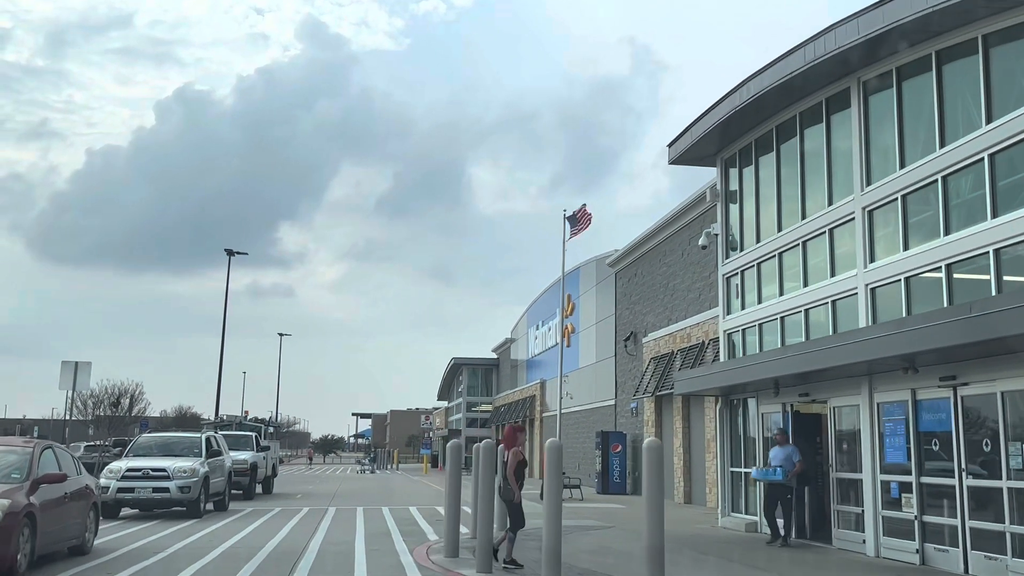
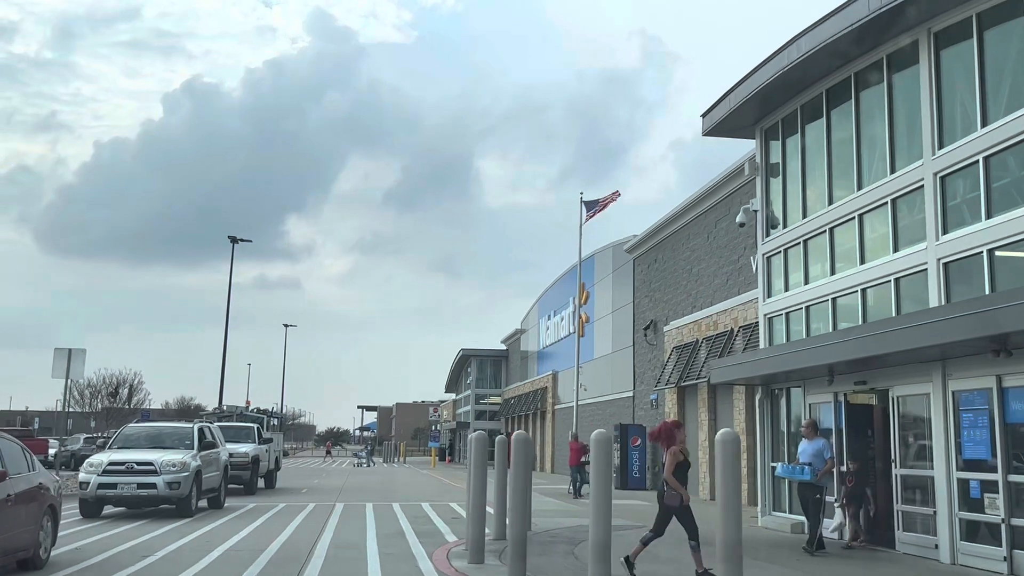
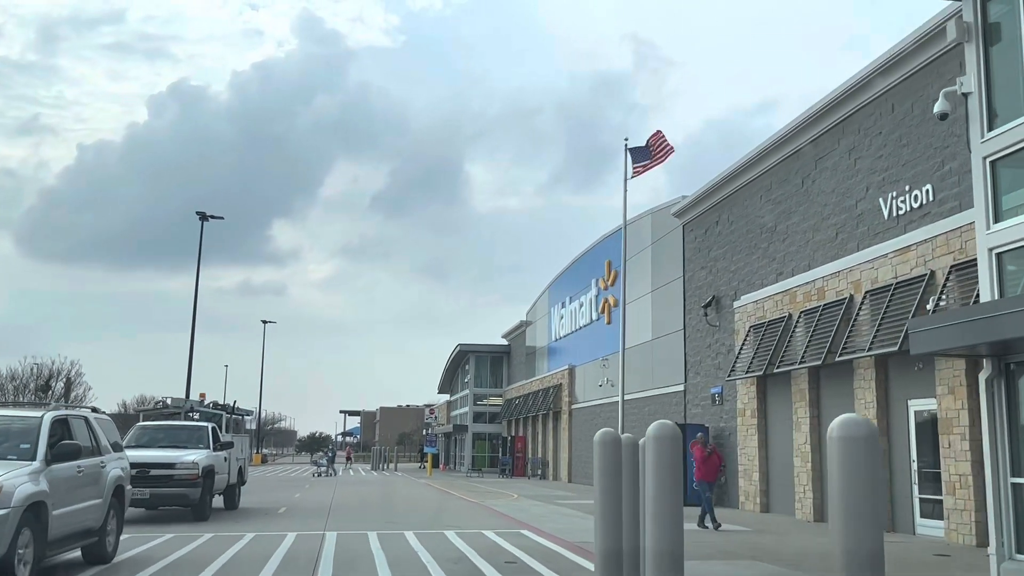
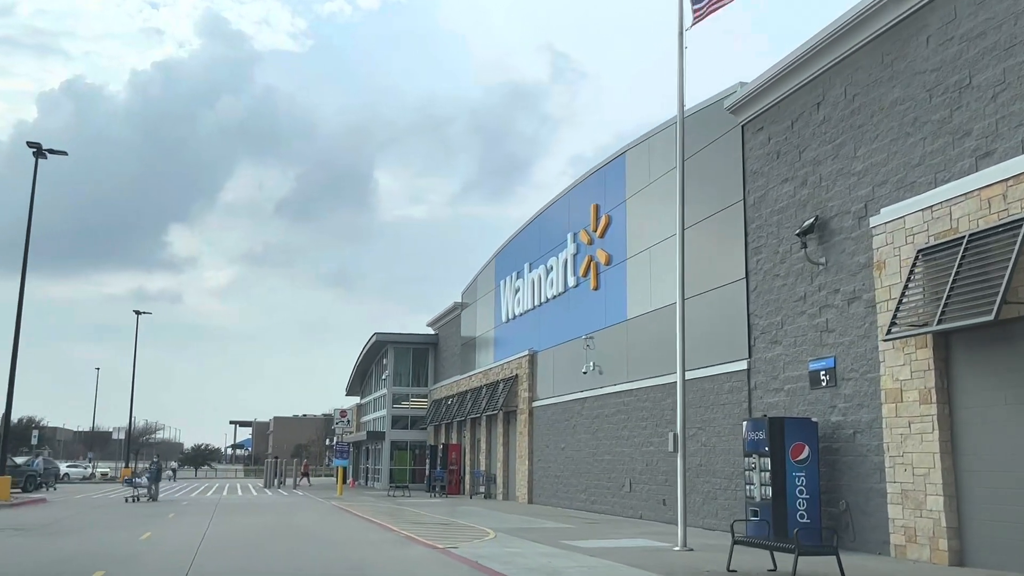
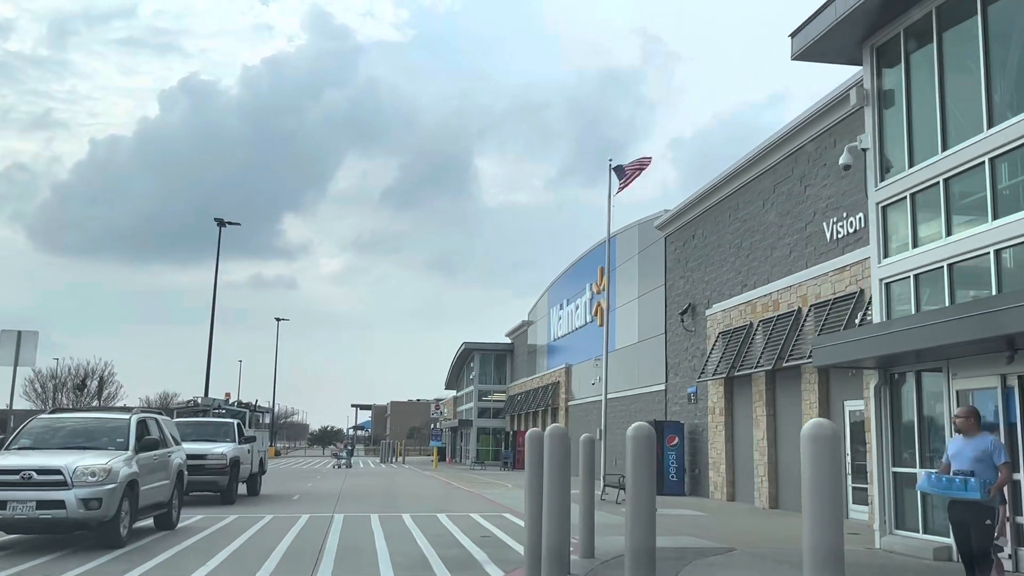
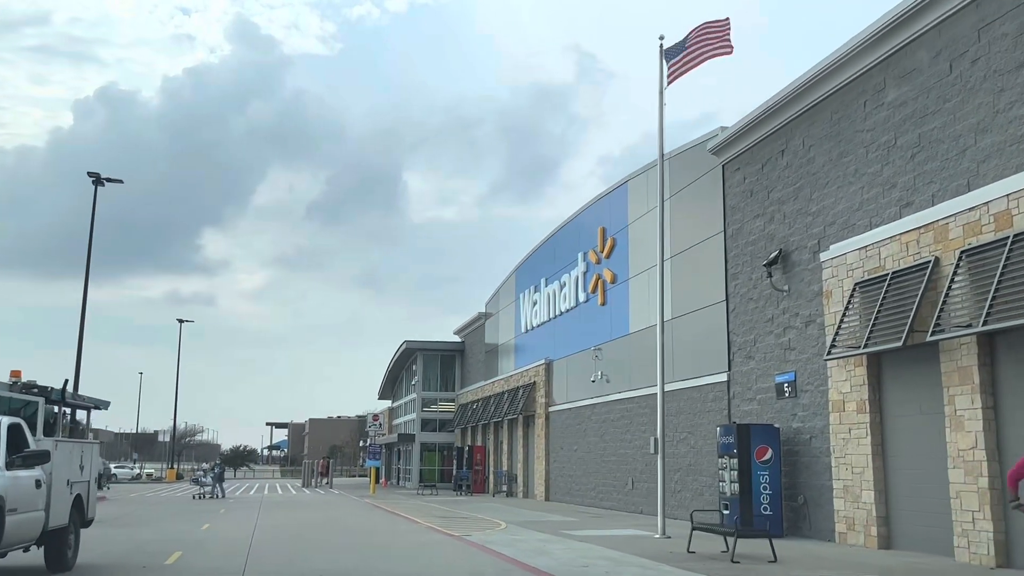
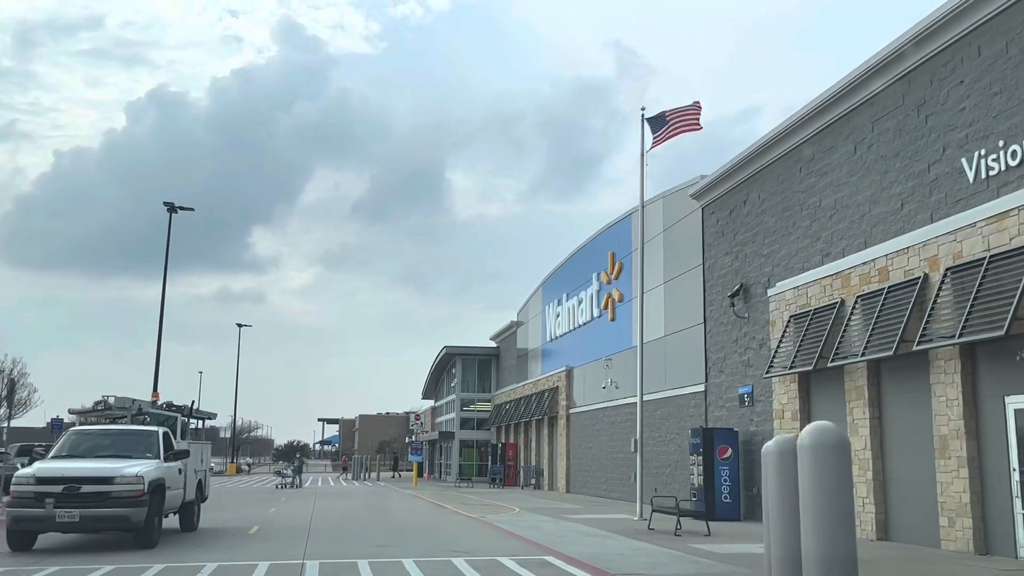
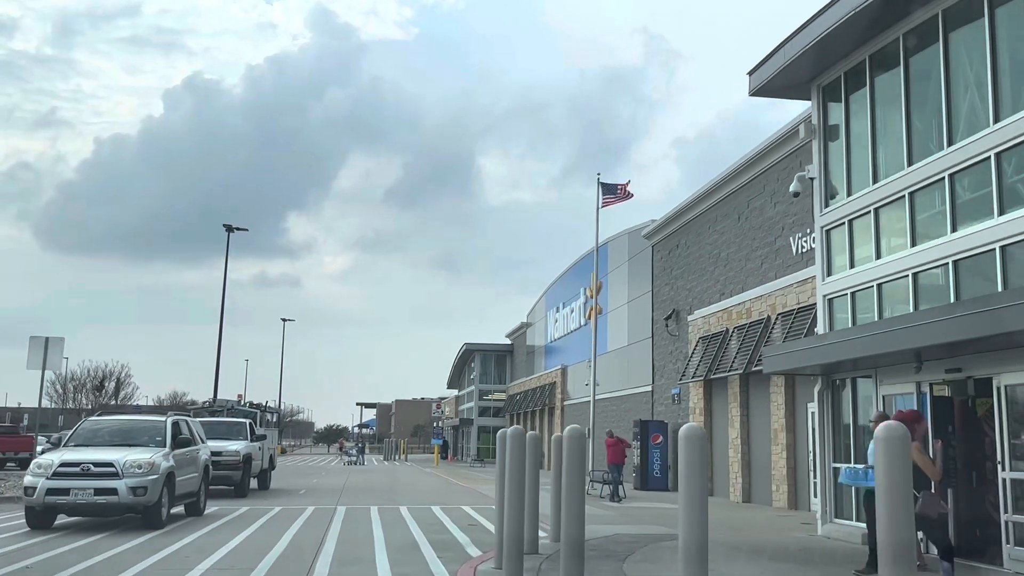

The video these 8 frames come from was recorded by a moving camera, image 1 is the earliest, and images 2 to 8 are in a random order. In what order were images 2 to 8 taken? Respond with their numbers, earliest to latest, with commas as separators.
2, 8, 5, 3, 7, 6, 4
